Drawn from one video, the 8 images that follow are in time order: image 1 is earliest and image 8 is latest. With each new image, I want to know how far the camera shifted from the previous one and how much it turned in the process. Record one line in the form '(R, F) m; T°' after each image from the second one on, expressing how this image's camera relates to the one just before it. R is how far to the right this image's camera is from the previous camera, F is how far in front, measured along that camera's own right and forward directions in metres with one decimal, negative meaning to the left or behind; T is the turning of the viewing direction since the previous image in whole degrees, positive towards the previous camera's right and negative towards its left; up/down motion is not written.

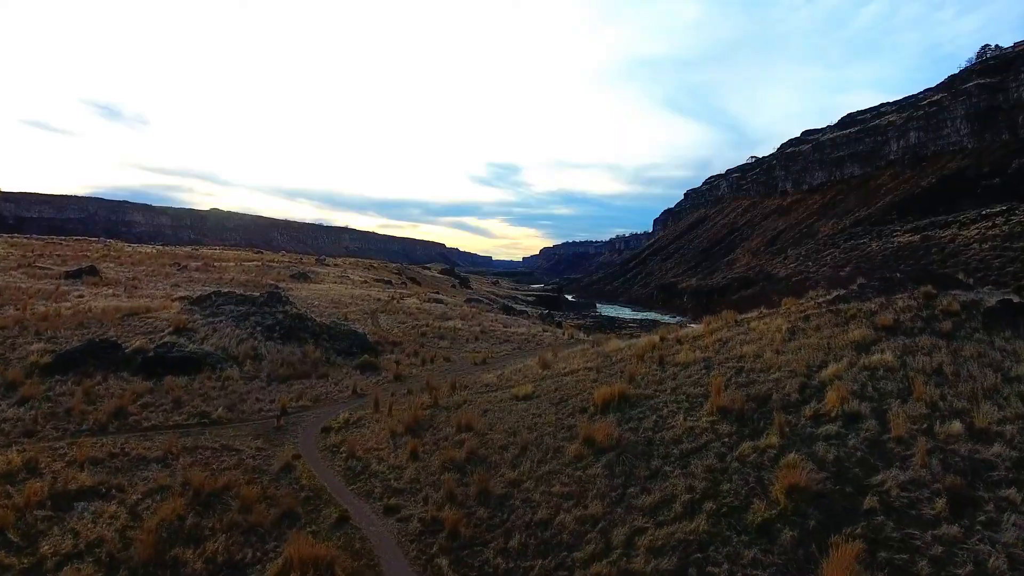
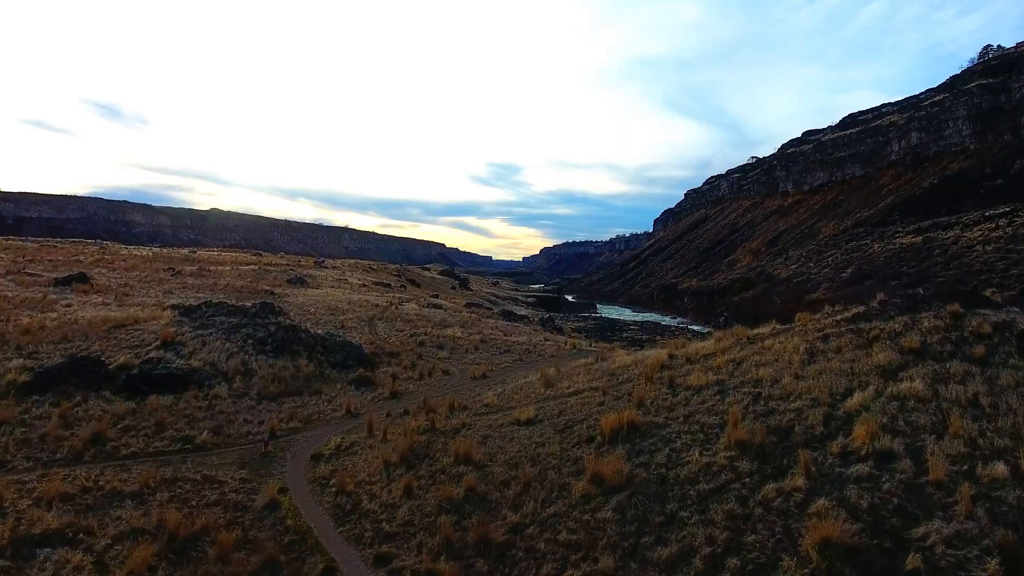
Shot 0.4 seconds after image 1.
(0.0, +0.4) m; 0°
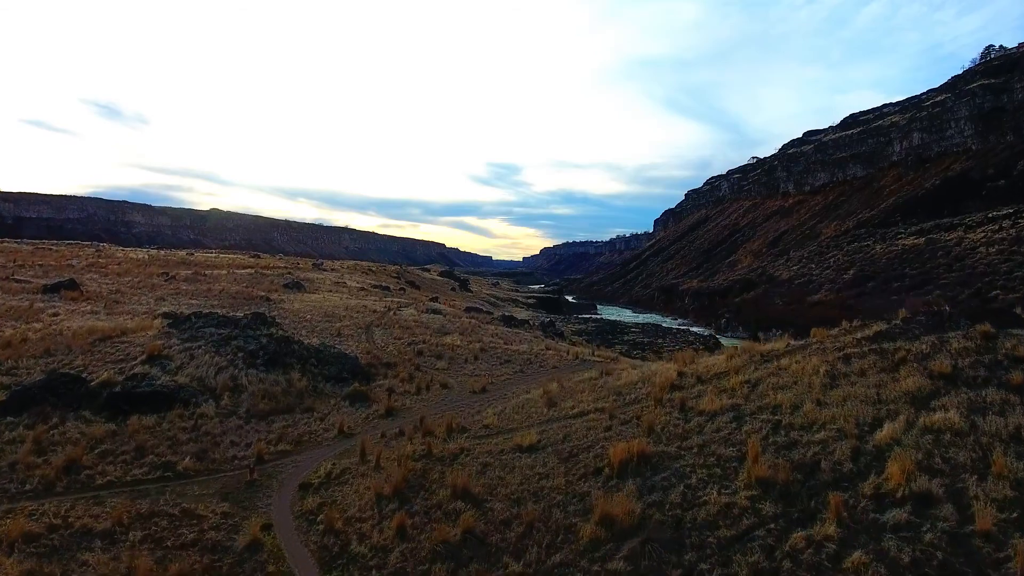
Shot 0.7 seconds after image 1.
(0.0, +0.4) m; 0°
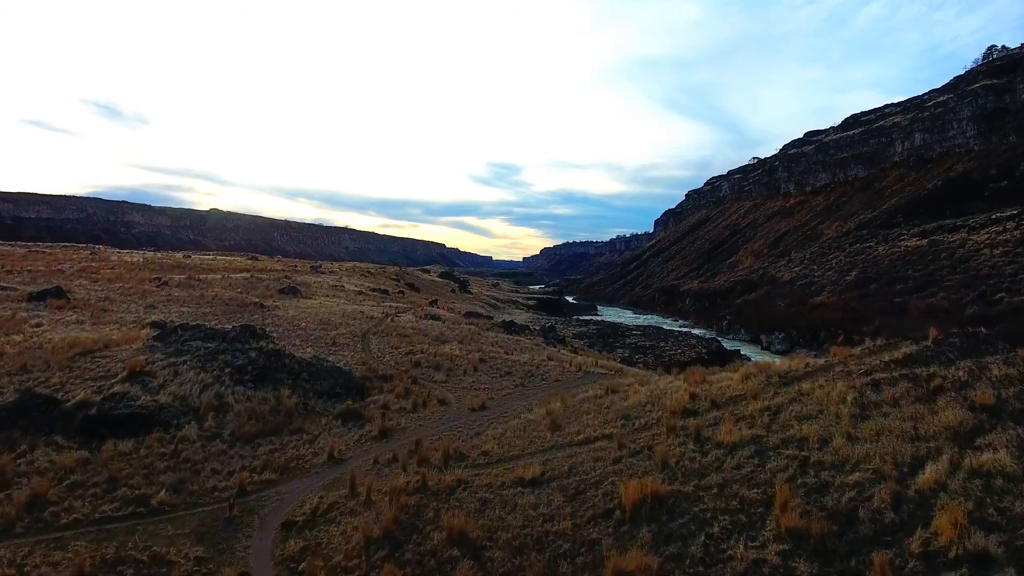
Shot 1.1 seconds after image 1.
(0.0, +0.5) m; 0°
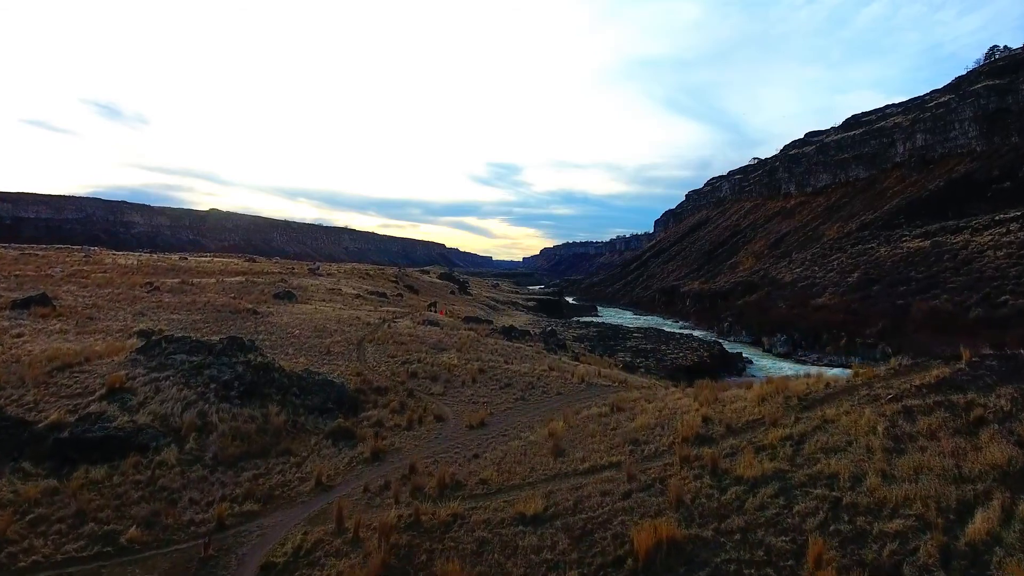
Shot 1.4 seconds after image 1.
(0.0, +0.5) m; 0°
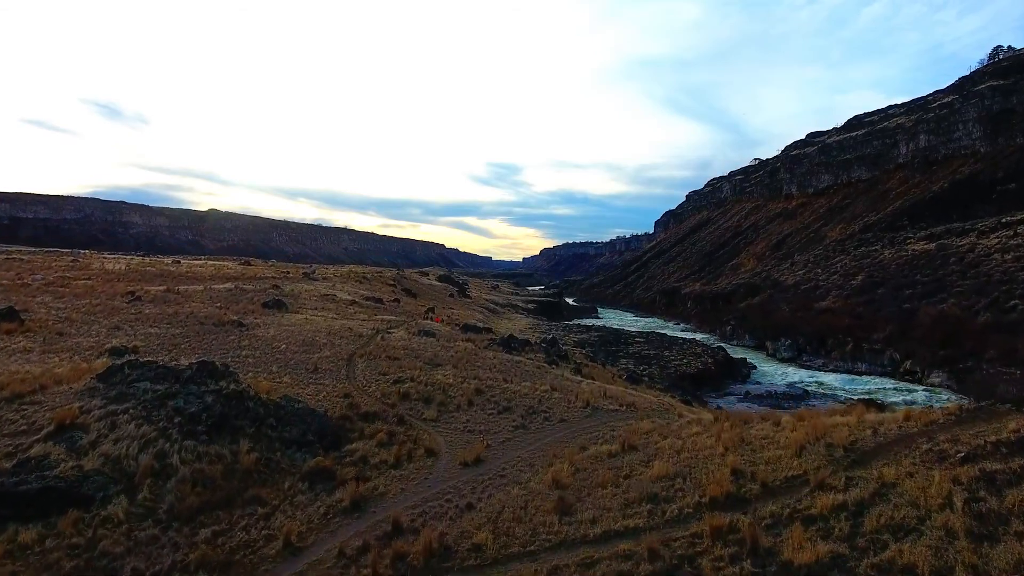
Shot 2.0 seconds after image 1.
(0.0, +1.0) m; 0°
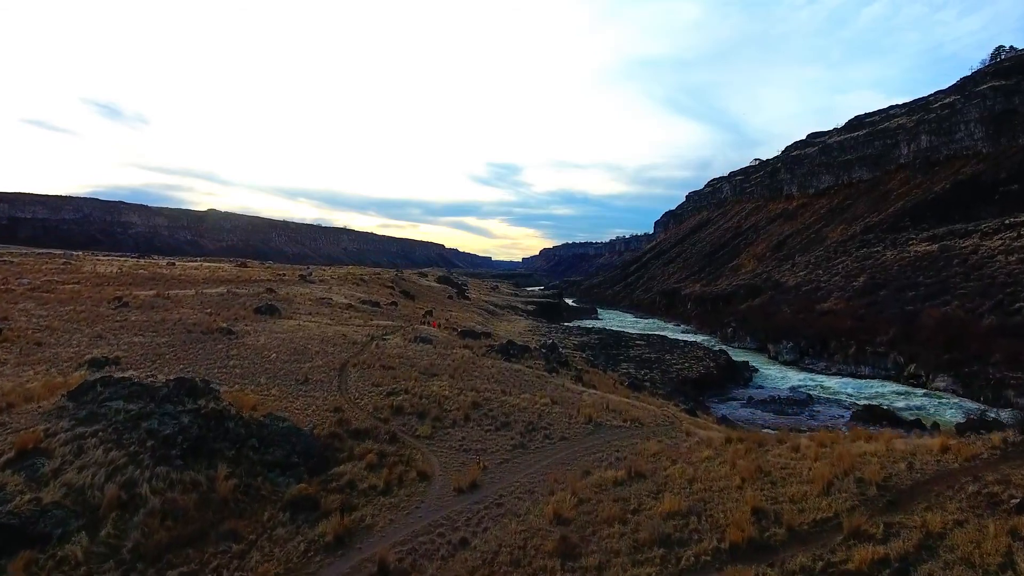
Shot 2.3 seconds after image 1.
(0.0, +0.6) m; 0°
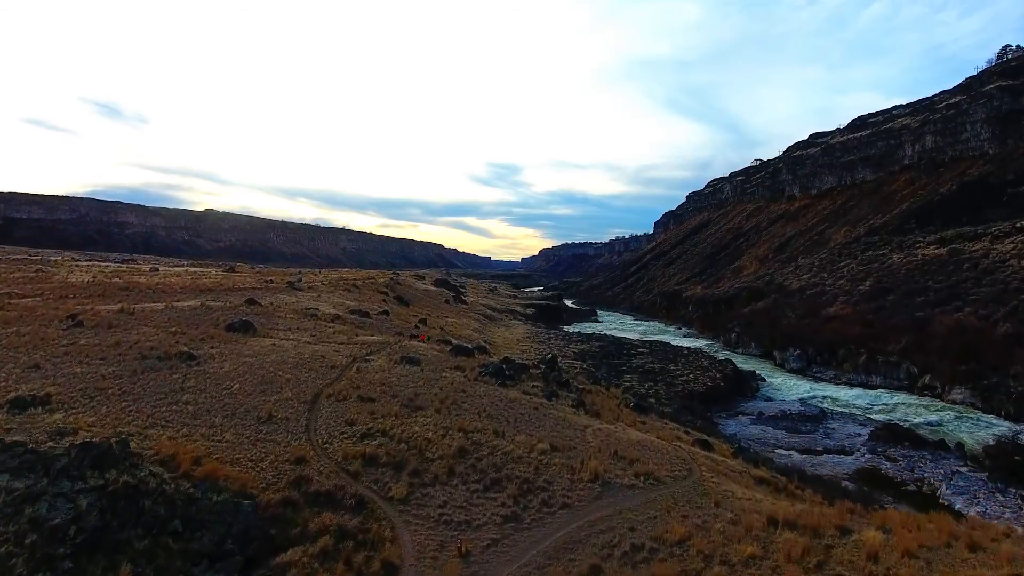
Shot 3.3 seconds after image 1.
(+0.1, +1.8) m; 0°
